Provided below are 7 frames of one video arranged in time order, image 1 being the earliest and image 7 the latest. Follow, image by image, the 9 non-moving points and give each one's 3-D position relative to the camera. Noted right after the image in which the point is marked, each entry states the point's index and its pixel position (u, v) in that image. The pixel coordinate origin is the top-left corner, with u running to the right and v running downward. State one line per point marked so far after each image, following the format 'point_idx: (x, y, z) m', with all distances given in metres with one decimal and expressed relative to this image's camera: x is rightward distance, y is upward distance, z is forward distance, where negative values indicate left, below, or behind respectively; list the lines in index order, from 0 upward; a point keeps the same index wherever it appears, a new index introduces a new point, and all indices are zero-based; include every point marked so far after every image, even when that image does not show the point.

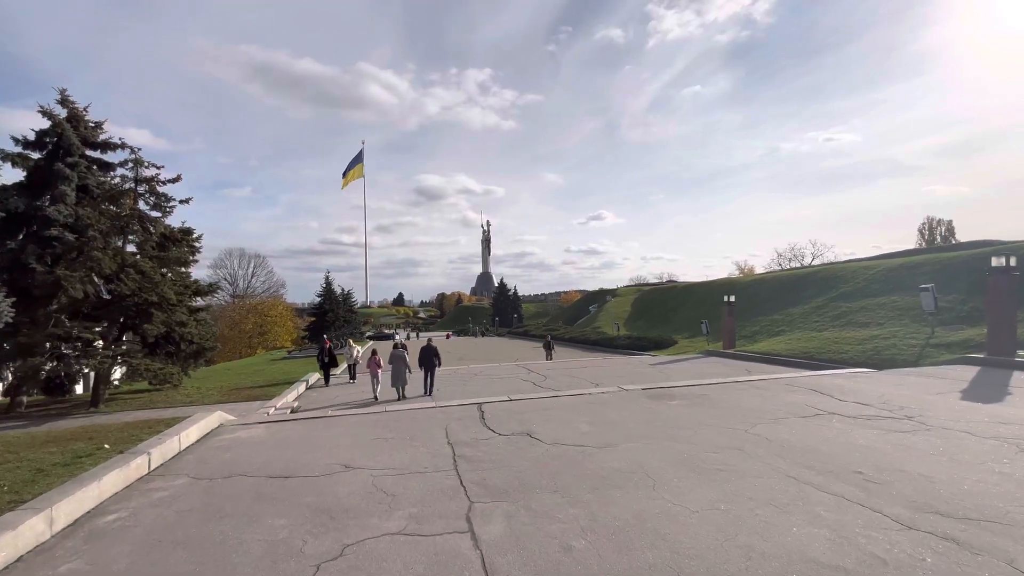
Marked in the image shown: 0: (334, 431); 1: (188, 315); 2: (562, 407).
0: (-3.4, -2.7, +8.7) m
1: (-10.7, -0.9, +15.1) m
2: (+1.1, -2.5, +9.7) m
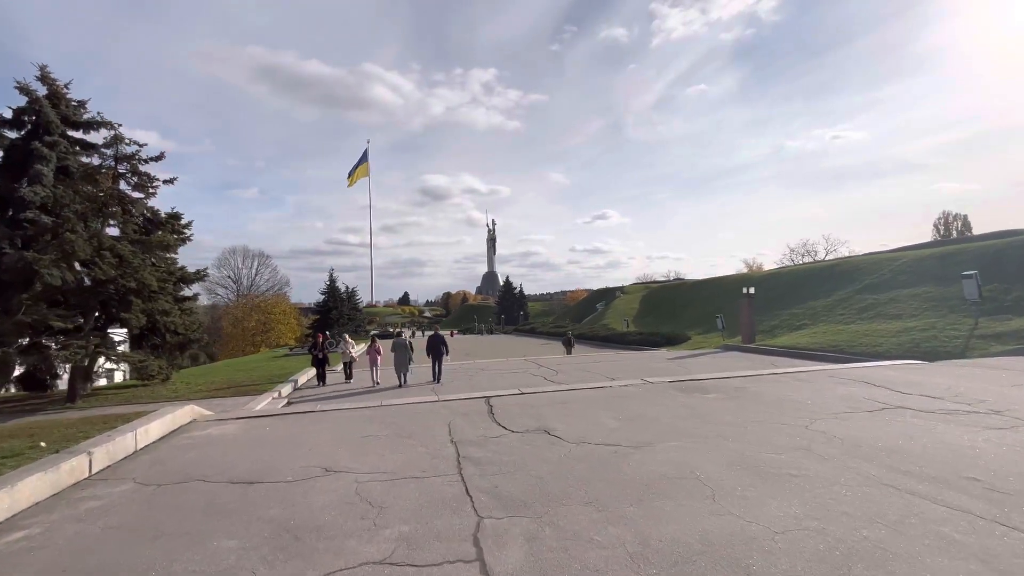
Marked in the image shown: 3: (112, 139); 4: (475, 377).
0: (-3.1, -2.3, +7.5) m
1: (-10.4, -0.5, +14.1) m
2: (+1.3, -2.1, +8.5) m
3: (-11.8, +4.4, +13.6) m
4: (-1.3, -3.1, +16.0) m
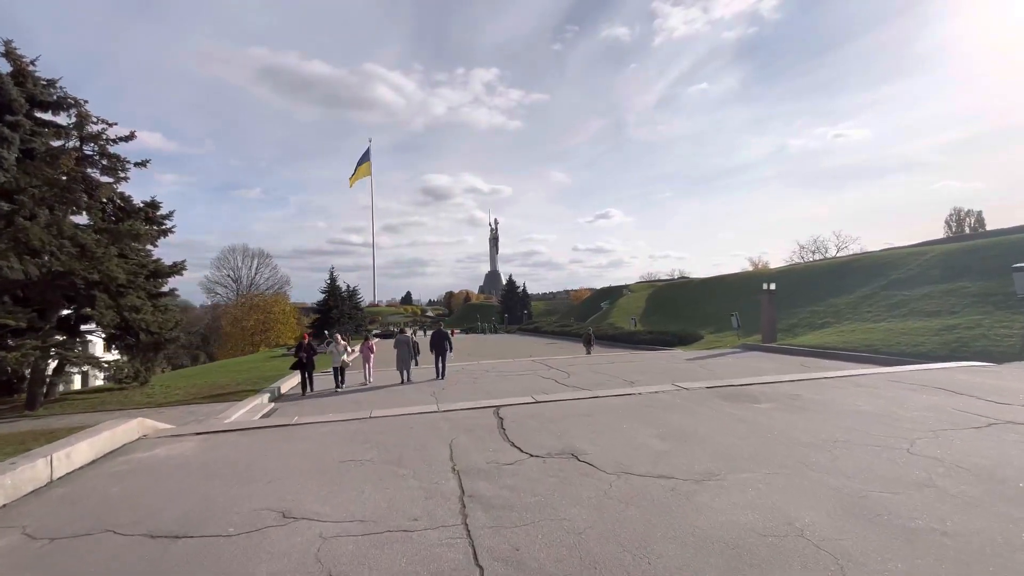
0: (-2.9, -2.1, +6.2) m
1: (-10.1, -0.3, +12.7) m
2: (+1.5, -1.9, +7.1) m
3: (-11.6, +4.6, +12.3) m
4: (-1.0, -3.0, +14.6) m
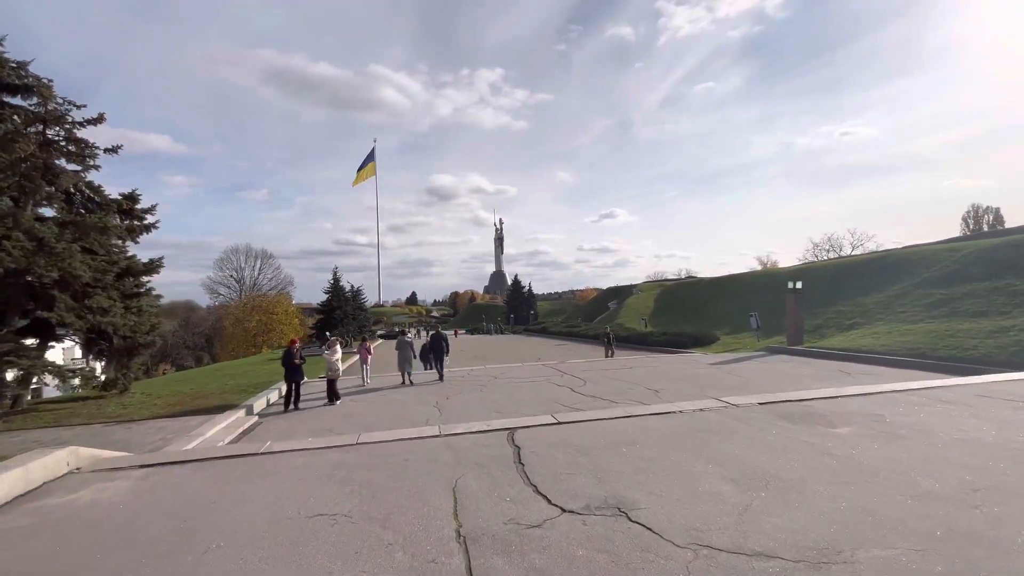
0: (-2.7, -2.1, +4.8) m
1: (-9.8, -0.3, +11.5) m
2: (+1.7, -1.9, +5.7) m
3: (-11.3, +4.6, +11.1) m
4: (-0.7, -2.9, +13.3) m
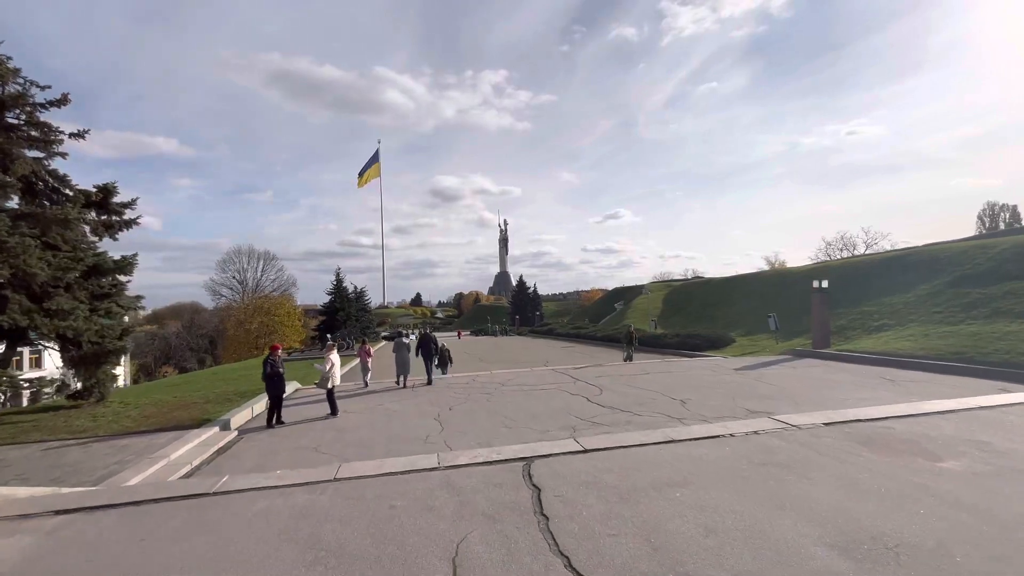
0: (-2.5, -2.1, +3.7) m
1: (-9.6, -0.3, +10.4) m
2: (+1.9, -1.8, +4.5) m
3: (-11.1, +4.6, +10.0) m
4: (-0.4, -2.9, +12.1) m
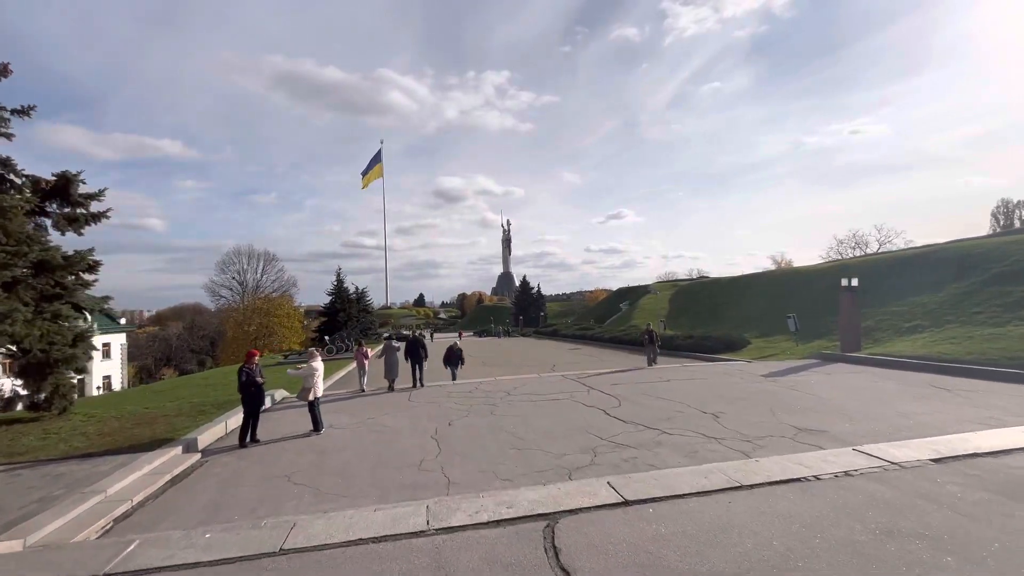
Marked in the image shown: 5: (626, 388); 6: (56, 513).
0: (-2.4, -2.0, +2.3) m
1: (-9.5, -0.3, +9.0) m
2: (+2.0, -1.8, +3.1) m
3: (-11.0, +4.6, +8.7) m
4: (-0.3, -2.9, +10.7) m
5: (+3.2, -2.8, +12.9) m
6: (-5.7, -2.7, +5.7) m
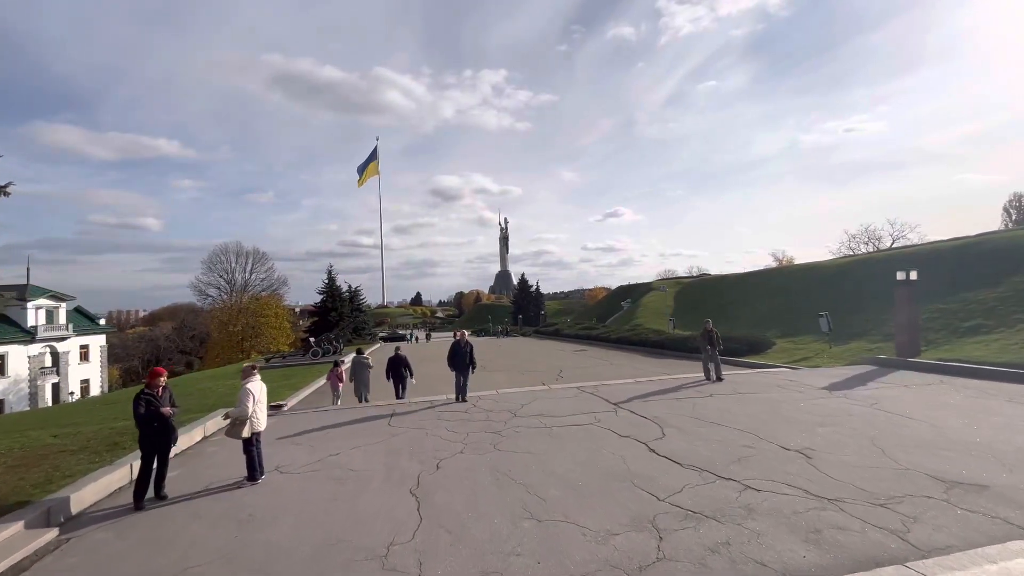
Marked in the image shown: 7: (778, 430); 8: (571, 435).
0: (-2.2, -1.9, -0.4) m
1: (-9.3, -0.2, +6.3) m
2: (+2.3, -1.7, +0.4) m
3: (-10.8, +4.7, +5.9) m
4: (-0.1, -2.7, +8.0) m
5: (+3.4, -2.6, +10.2) m
6: (-5.5, -2.6, +3.0) m
7: (+4.8, -2.6, +8.3) m
8: (+1.1, -2.7, +8.4) m
